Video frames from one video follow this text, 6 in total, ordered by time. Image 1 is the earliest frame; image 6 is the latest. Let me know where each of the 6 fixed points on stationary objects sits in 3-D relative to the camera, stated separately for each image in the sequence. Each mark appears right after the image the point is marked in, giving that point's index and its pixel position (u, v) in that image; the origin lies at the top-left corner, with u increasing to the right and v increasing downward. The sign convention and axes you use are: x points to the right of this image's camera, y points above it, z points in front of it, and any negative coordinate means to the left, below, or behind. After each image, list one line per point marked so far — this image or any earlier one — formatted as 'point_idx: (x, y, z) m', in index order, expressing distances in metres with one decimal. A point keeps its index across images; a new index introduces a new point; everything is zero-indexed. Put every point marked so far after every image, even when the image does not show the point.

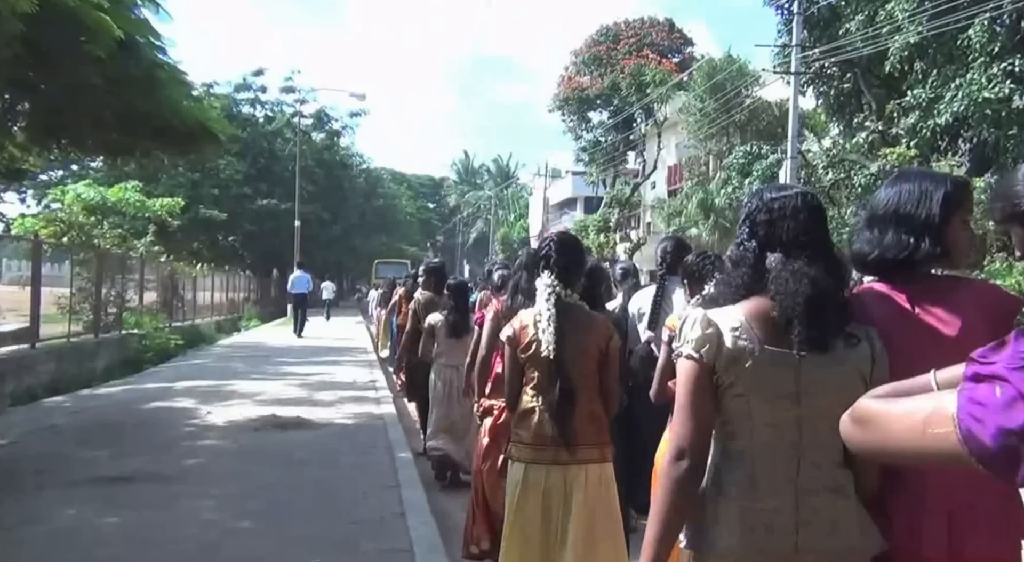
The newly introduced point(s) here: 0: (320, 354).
0: (-3.5, -1.4, +17.1) m
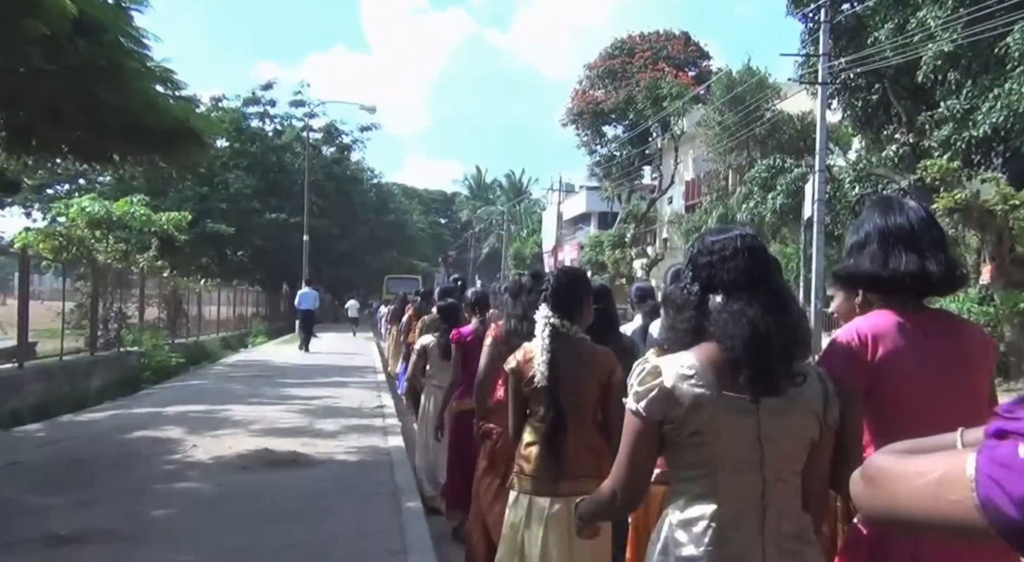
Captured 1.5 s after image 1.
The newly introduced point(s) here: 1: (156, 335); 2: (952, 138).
0: (-3.2, -1.7, +16.6) m
1: (-6.5, -1.0, +17.4) m
2: (+7.4, +2.4, +16.1) m
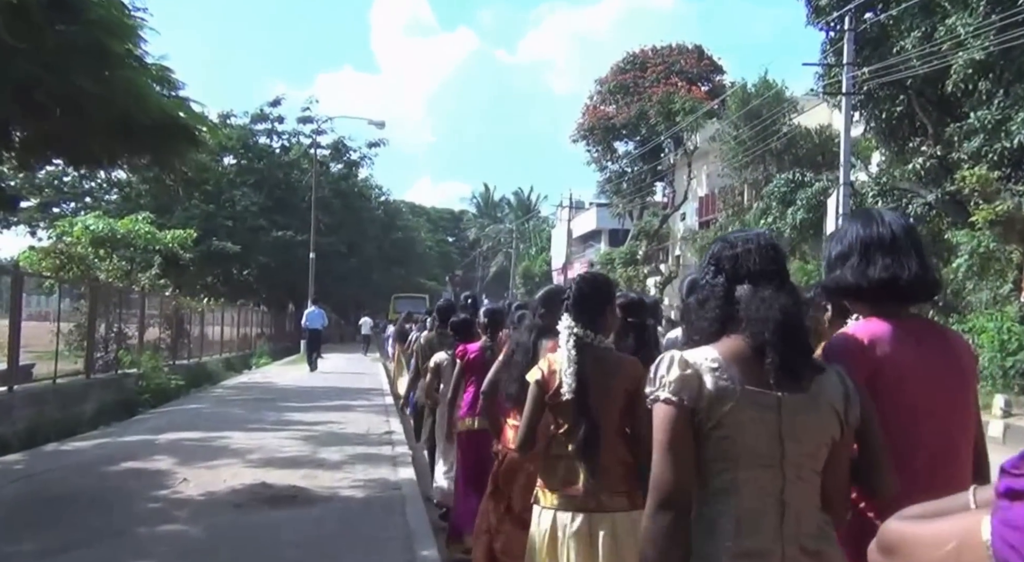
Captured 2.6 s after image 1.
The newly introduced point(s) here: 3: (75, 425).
0: (-3.0, -2.0, +16.1) m
1: (-6.3, -1.3, +17.0) m
2: (+7.6, +2.2, +15.6) m
3: (-5.3, -1.8, +11.5) m
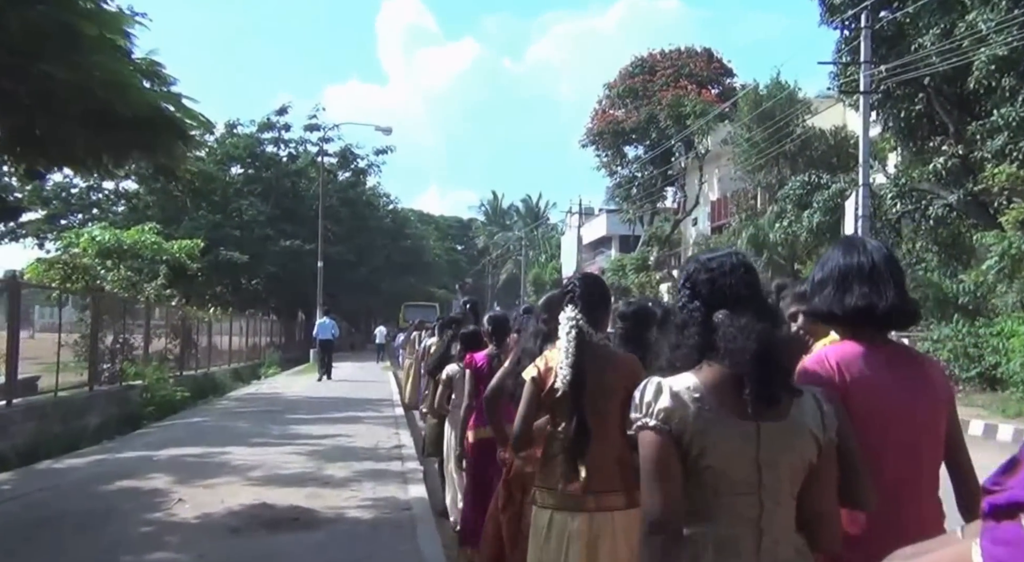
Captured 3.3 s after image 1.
0: (-2.8, -2.1, +15.8) m
1: (-6.1, -1.5, +16.7) m
2: (+7.8, +2.1, +15.2) m
3: (-5.1, -1.9, +11.2) m
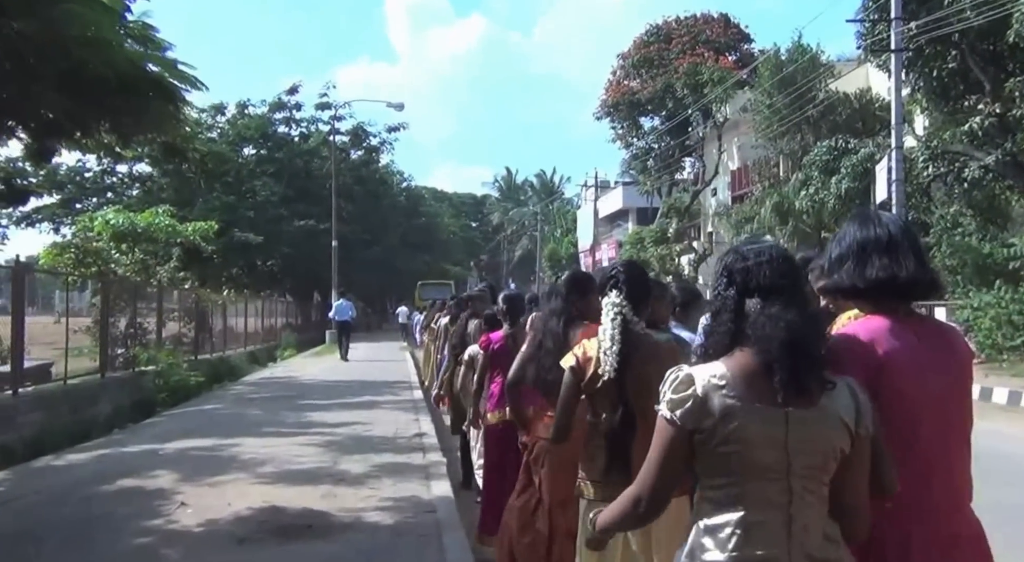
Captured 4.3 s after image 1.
0: (-2.5, -1.8, +15.5) m
1: (-5.7, -1.2, +16.5) m
2: (+8.0, +2.7, +14.7) m
3: (-4.9, -1.7, +11.0) m
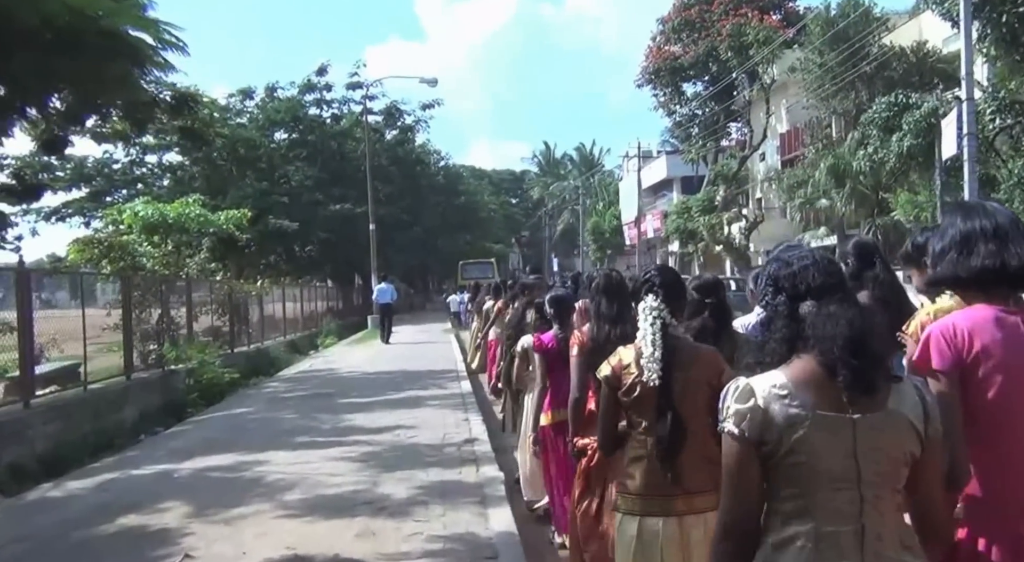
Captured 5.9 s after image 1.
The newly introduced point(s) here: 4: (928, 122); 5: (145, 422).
0: (-1.7, -1.5, +15.0) m
1: (-4.9, -1.1, +16.1) m
2: (+8.6, +3.3, +13.5) m
3: (-4.3, -1.7, +10.5) m
4: (+7.9, +3.0, +18.4) m
5: (-4.4, -1.7, +11.9) m
